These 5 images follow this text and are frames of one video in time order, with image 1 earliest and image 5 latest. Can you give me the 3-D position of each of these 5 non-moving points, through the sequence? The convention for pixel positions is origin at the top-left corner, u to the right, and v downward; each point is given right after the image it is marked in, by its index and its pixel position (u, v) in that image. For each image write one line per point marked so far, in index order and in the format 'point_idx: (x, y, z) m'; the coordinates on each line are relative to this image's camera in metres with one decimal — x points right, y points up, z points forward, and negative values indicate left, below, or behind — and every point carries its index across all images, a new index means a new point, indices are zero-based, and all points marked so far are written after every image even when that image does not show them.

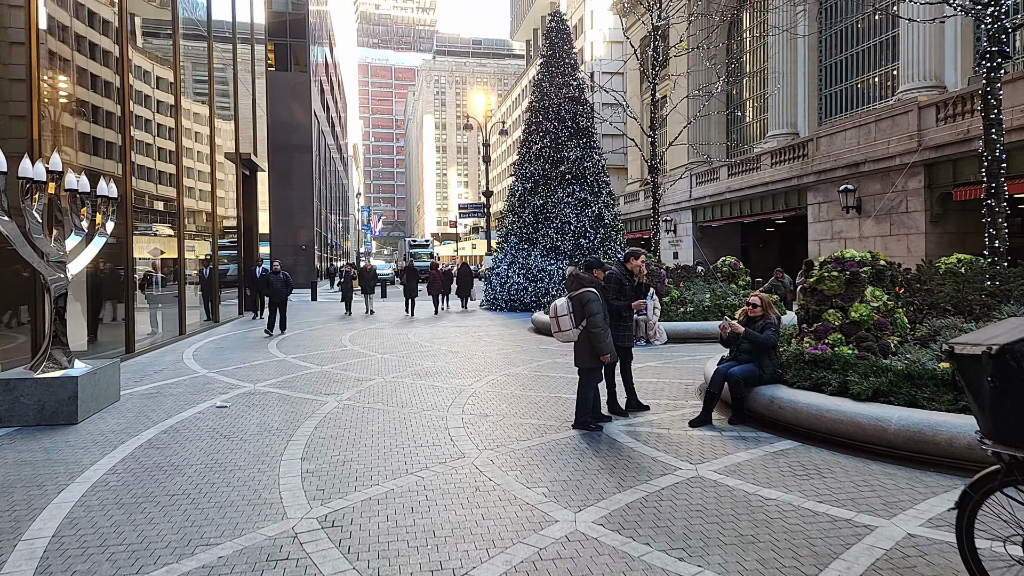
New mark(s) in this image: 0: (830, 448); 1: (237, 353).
0: (+2.6, -1.3, +5.1) m
1: (-4.9, -1.2, +11.0) m
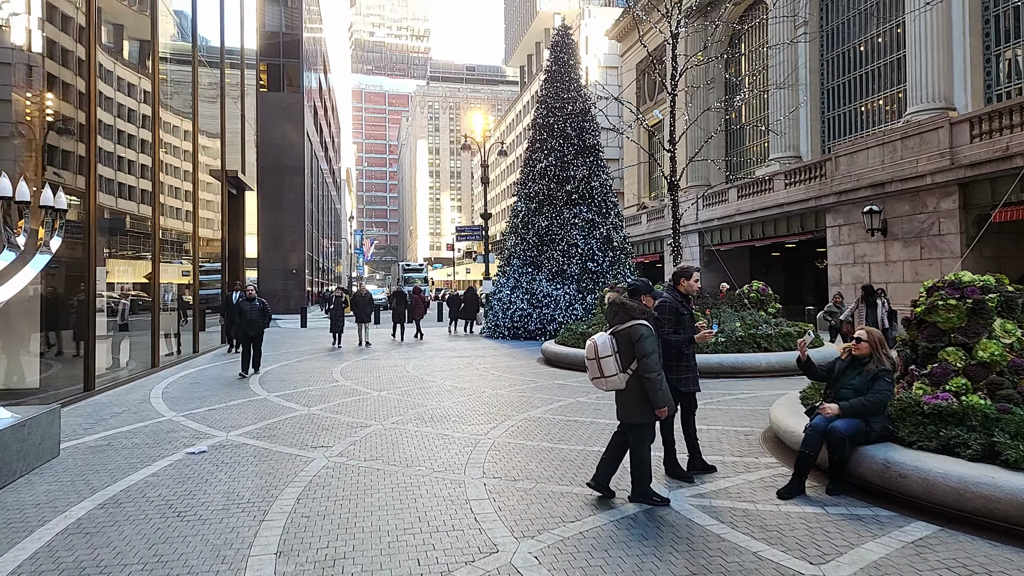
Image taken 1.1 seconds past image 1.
0: (+2.9, -1.5, +3.8) m
1: (-4.7, -1.6, +9.6) m
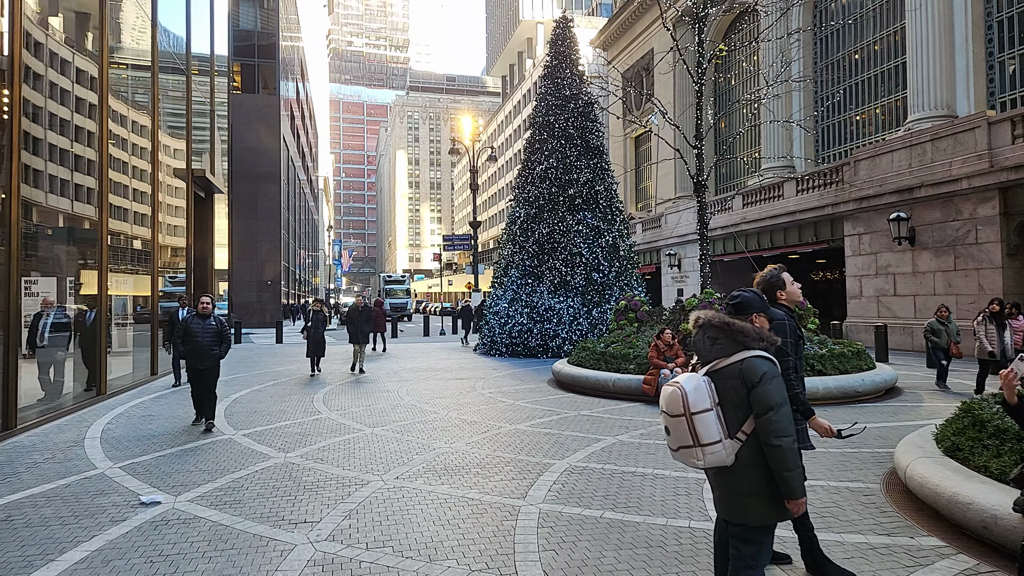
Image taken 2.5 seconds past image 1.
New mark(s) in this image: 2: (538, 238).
0: (+3.4, -1.6, +2.3) m
1: (-4.4, -1.8, +7.9) m
2: (+0.7, +1.4, +17.7) m
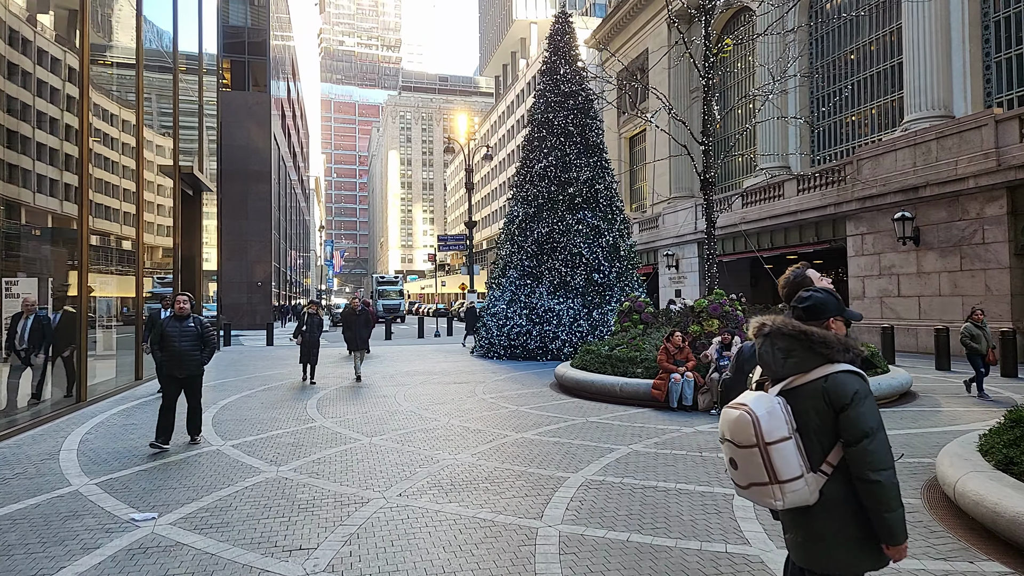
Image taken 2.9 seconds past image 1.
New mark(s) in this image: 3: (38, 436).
0: (+3.5, -1.6, +2.0) m
1: (-4.3, -1.8, +7.4) m
2: (+0.7, +1.4, +17.3) m
3: (-6.4, -2.0, +8.3) m
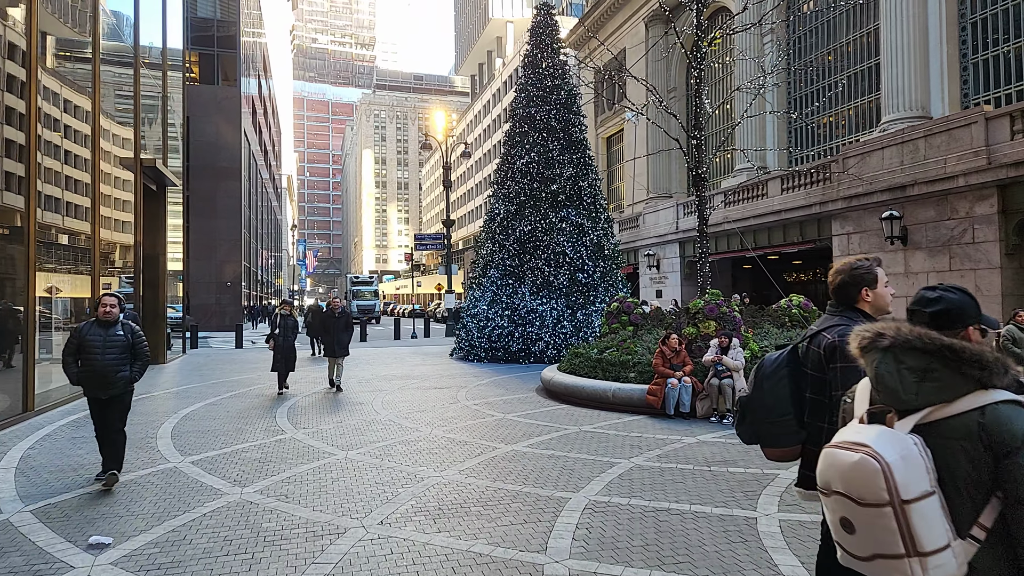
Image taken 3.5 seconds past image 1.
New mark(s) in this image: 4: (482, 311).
0: (+3.6, -1.6, +1.5) m
1: (-4.5, -1.8, +6.6) m
2: (+0.2, +1.4, +16.8) m
3: (-6.5, -2.0, +7.5) m
4: (-0.9, -0.7, +17.3) m
